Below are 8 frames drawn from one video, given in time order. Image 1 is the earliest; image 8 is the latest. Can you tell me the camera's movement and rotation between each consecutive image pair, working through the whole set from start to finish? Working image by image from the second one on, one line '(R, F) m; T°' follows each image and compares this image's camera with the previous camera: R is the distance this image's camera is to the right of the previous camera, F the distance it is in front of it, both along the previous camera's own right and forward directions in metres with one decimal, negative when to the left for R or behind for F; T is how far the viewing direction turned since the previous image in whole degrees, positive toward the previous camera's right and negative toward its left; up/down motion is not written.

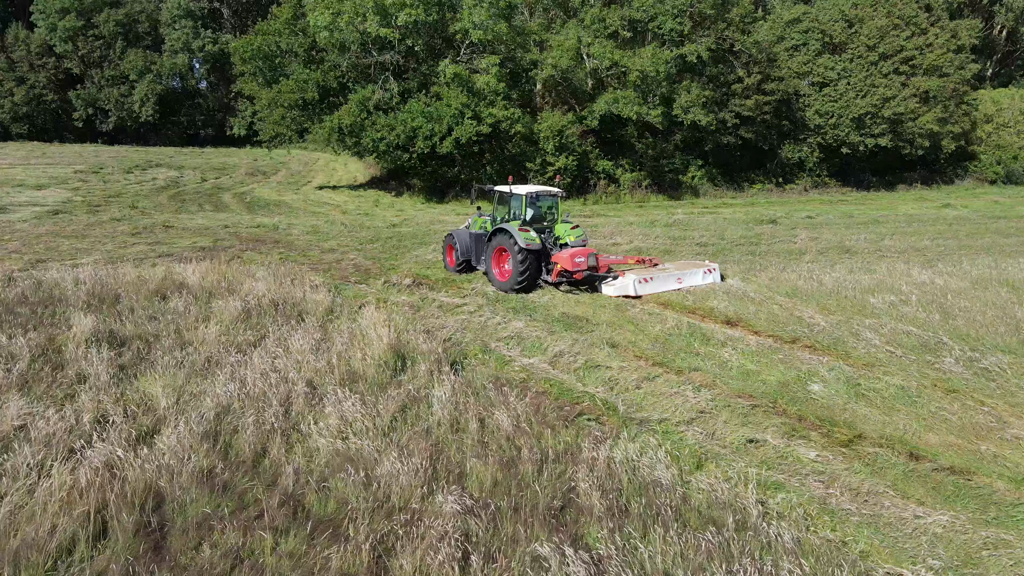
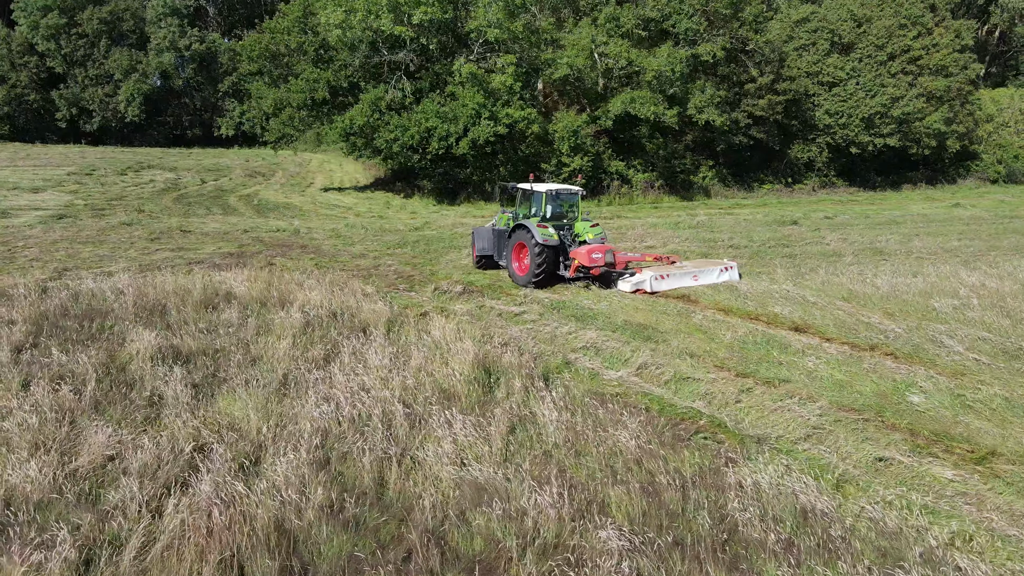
(-0.8, +0.3) m; +2°
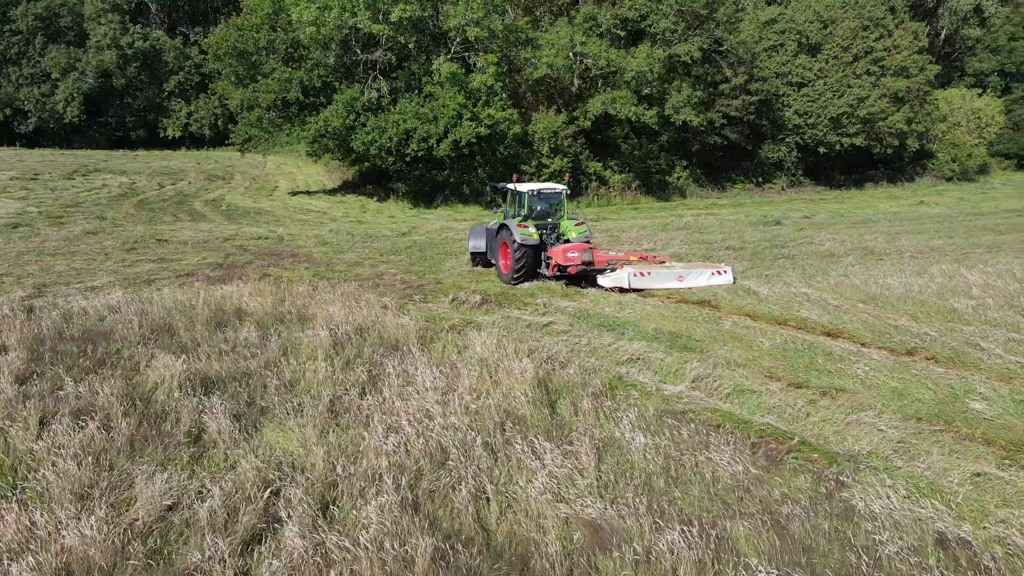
(-0.8, +0.4) m; +4°
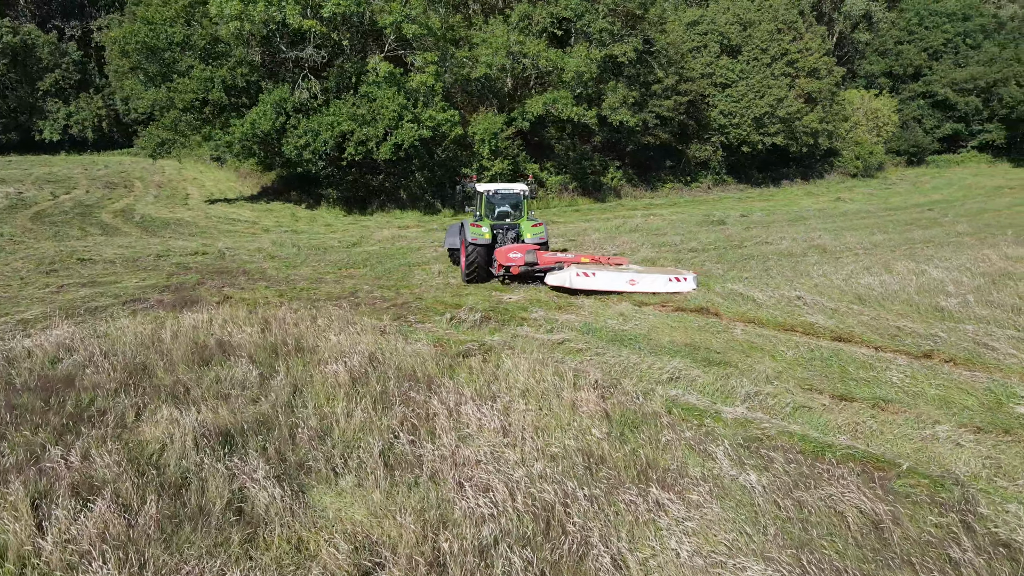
(-1.0, +0.6) m; +8°
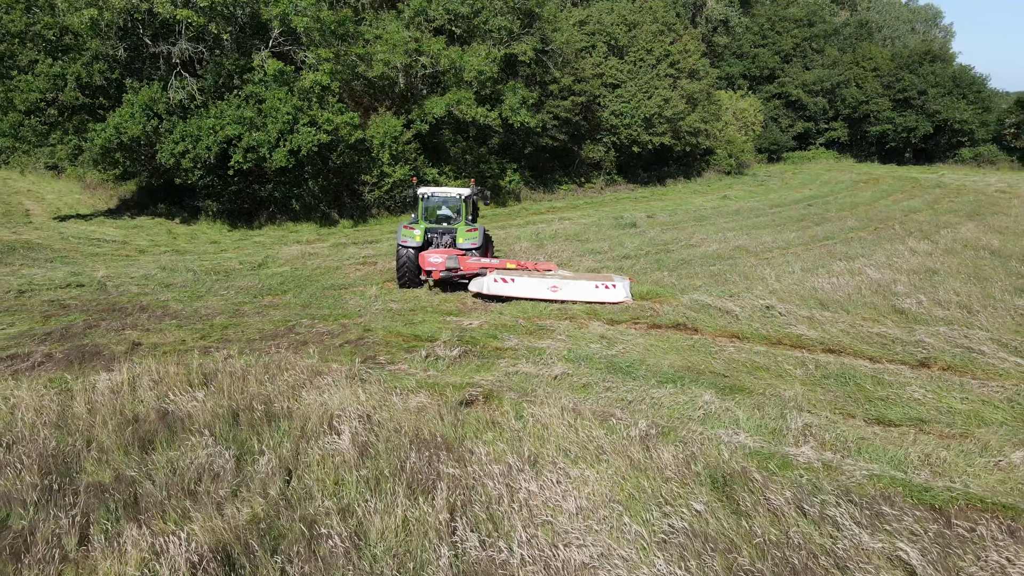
(-1.0, +1.0) m; +11°
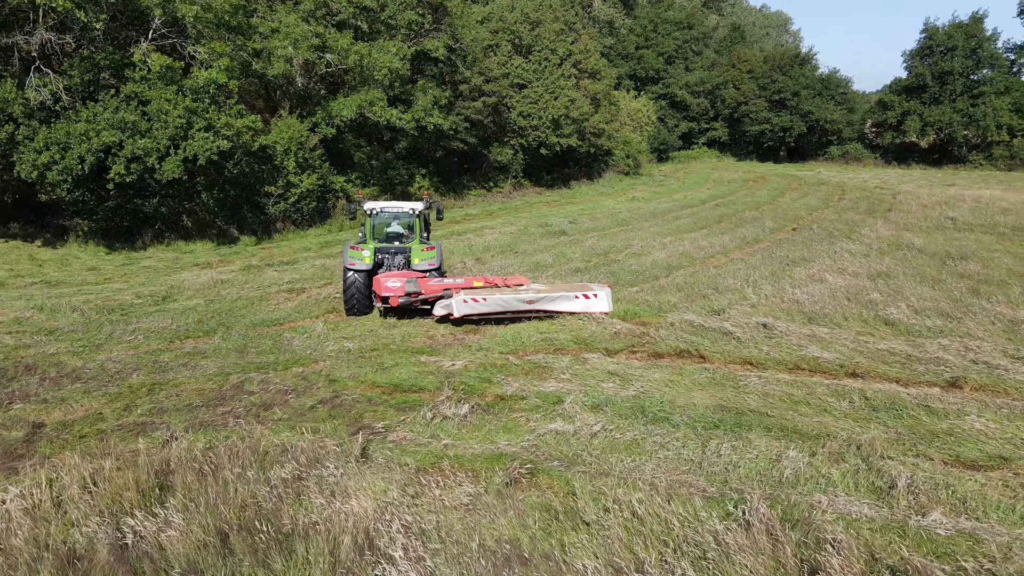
(-1.0, +1.1) m; +10°
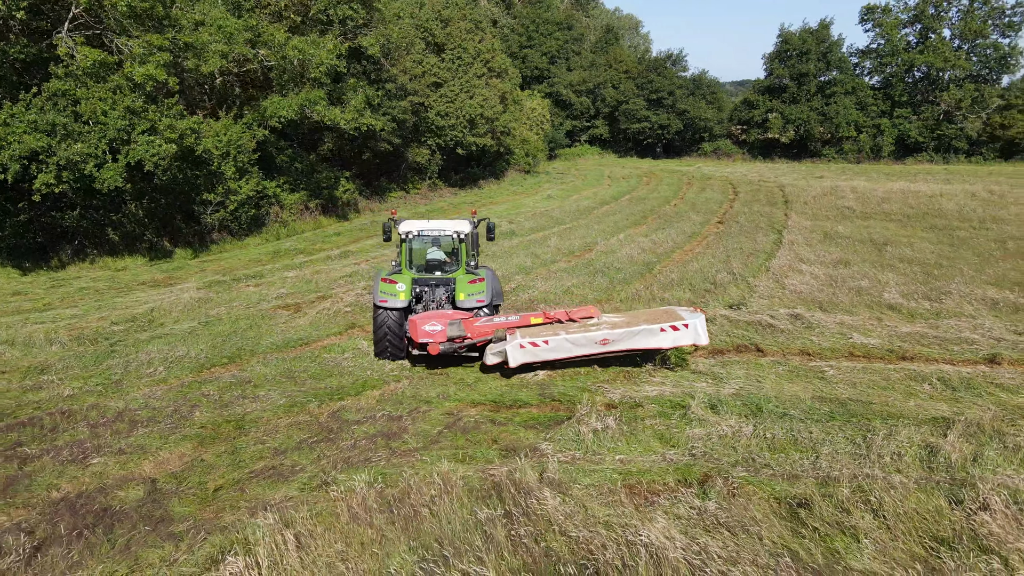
(-1.9, +0.4) m; +11°
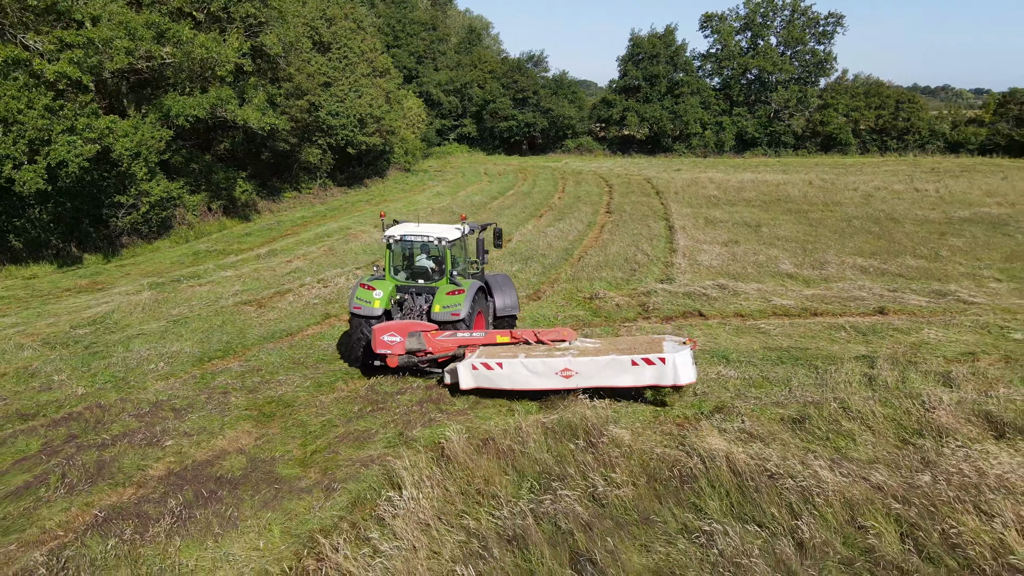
(-1.3, -0.6) m; +11°
